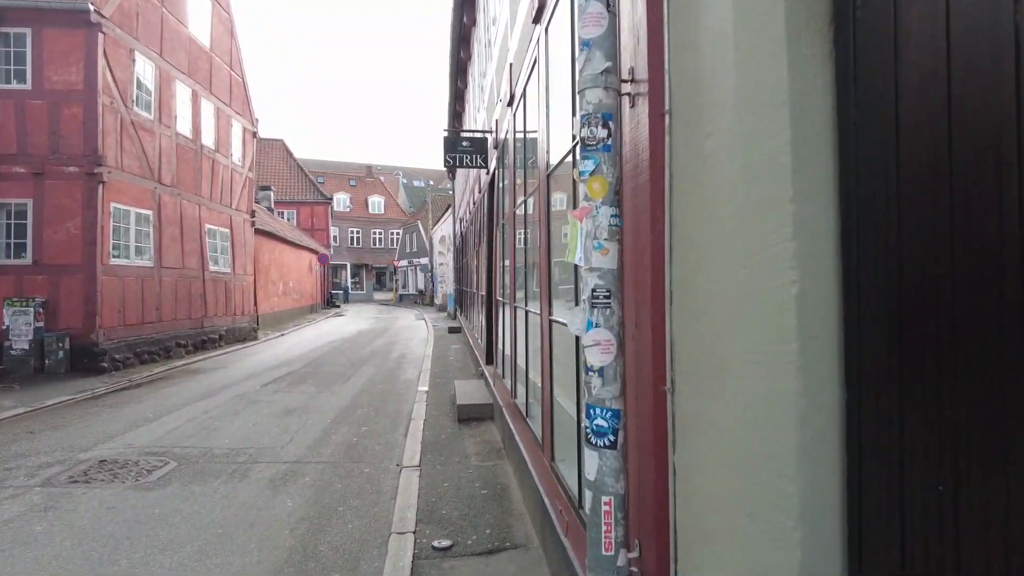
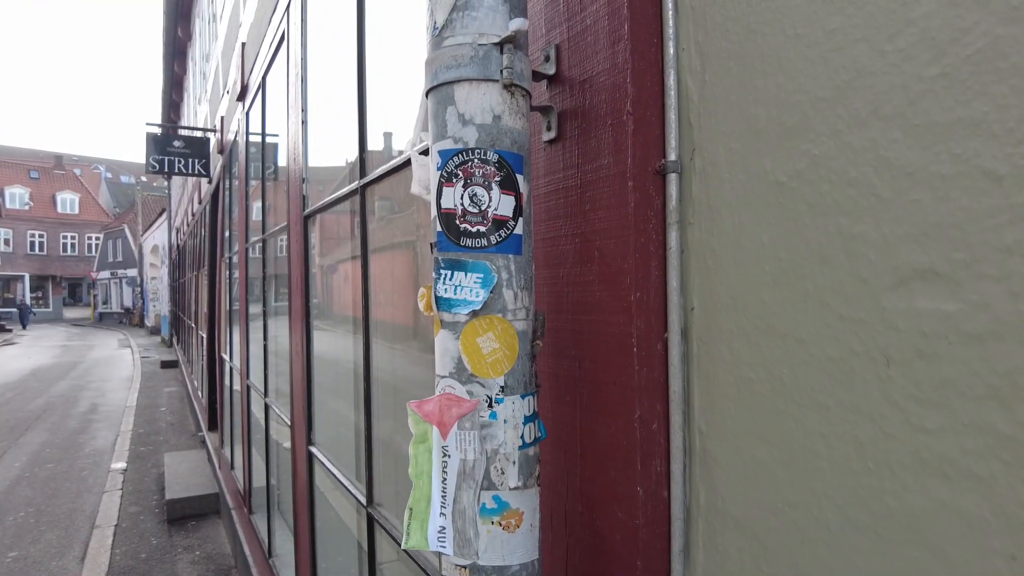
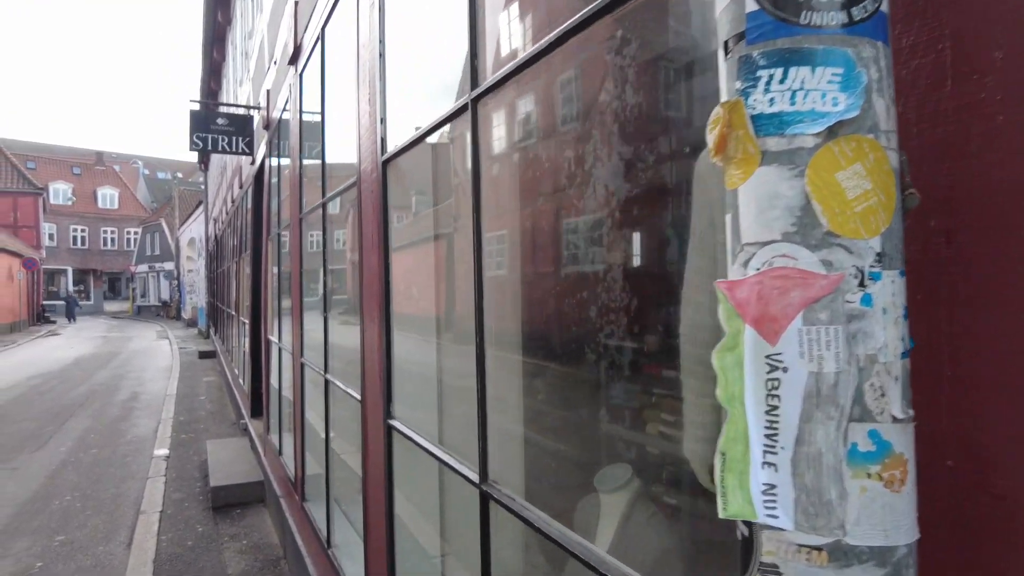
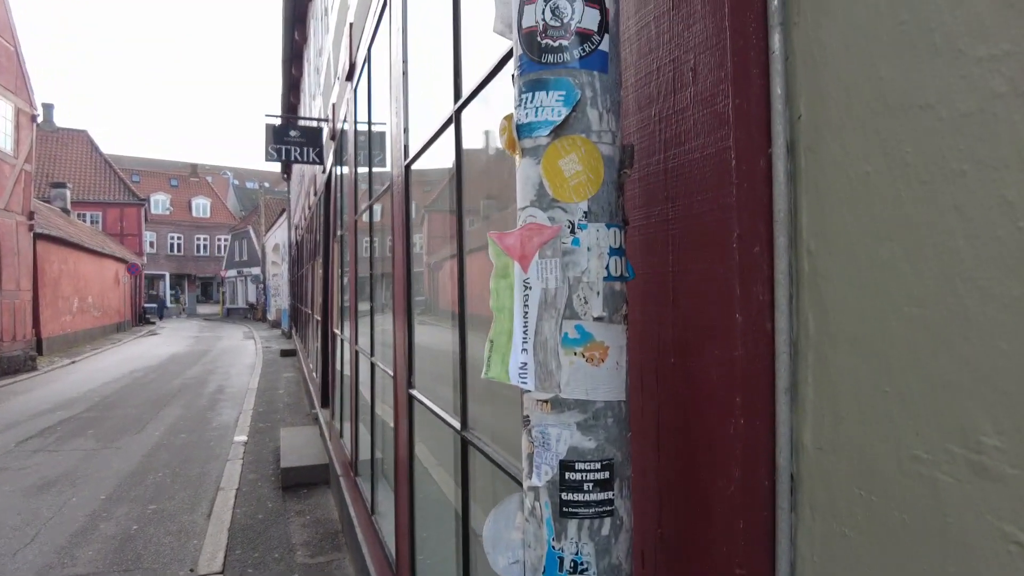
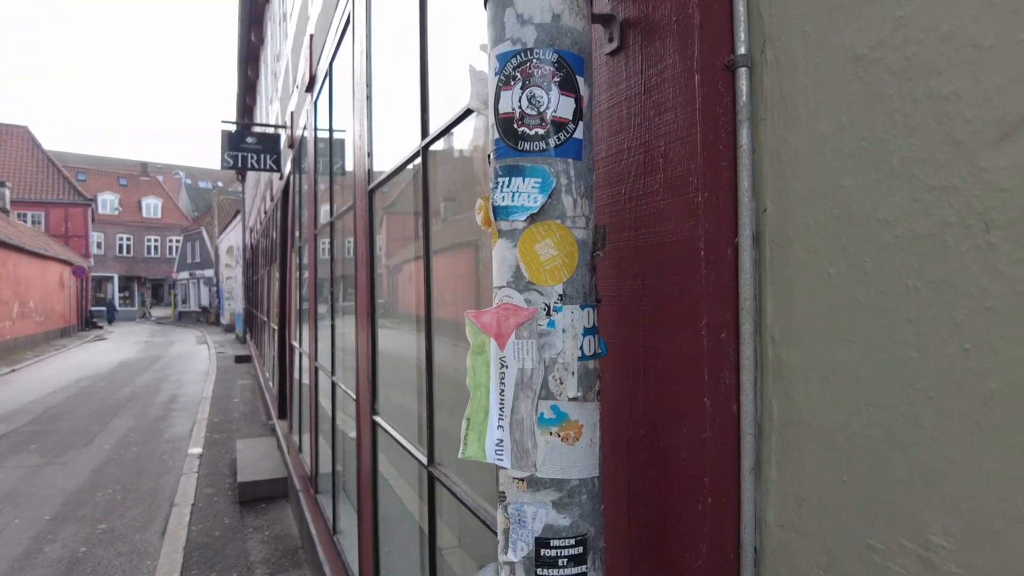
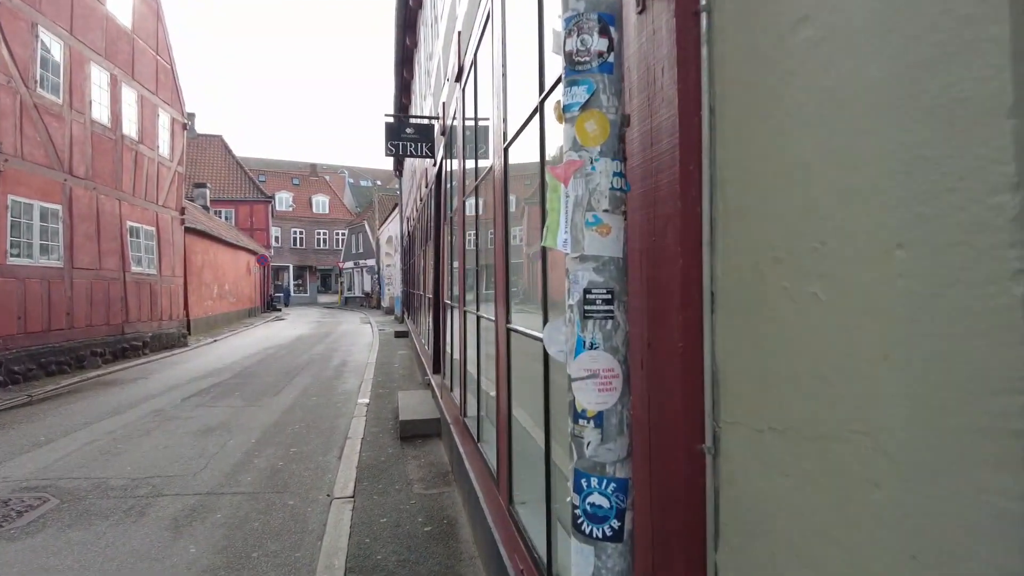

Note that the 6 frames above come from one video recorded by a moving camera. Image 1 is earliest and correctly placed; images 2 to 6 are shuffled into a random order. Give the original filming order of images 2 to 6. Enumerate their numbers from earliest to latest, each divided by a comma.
6, 4, 5, 2, 3
